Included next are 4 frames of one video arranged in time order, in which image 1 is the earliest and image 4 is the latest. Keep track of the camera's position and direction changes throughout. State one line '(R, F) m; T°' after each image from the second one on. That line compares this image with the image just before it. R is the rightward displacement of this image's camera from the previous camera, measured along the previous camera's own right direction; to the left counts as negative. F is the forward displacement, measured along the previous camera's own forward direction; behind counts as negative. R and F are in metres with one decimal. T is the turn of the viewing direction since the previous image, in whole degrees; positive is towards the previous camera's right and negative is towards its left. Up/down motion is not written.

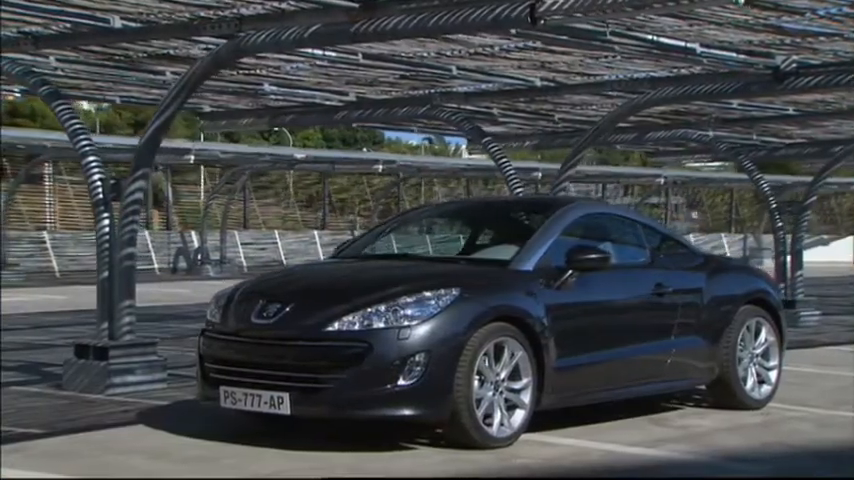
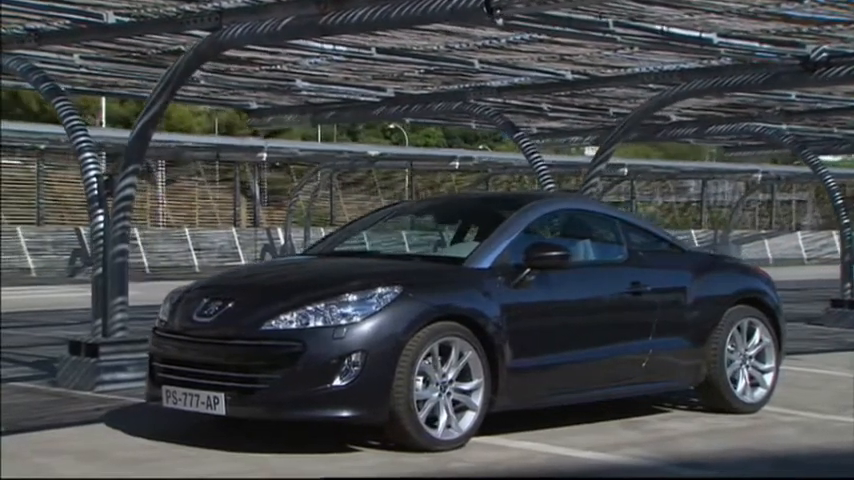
(+0.9, +0.3) m; -4°
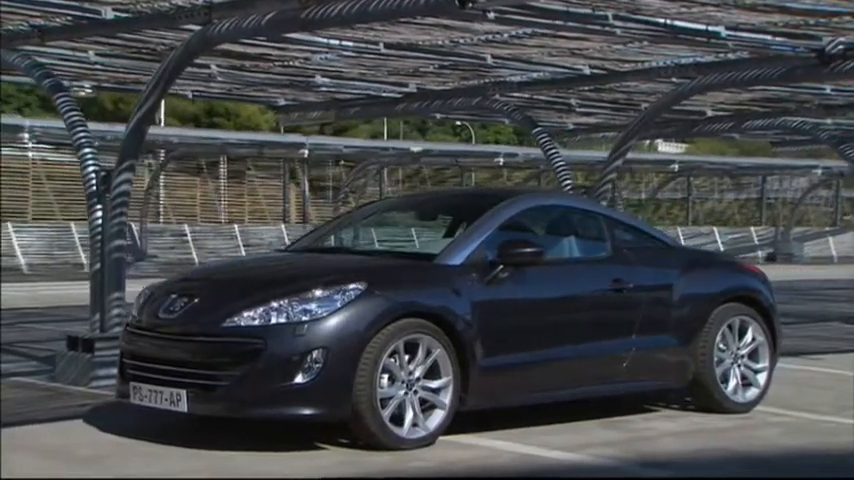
(+0.5, +0.1) m; -3°
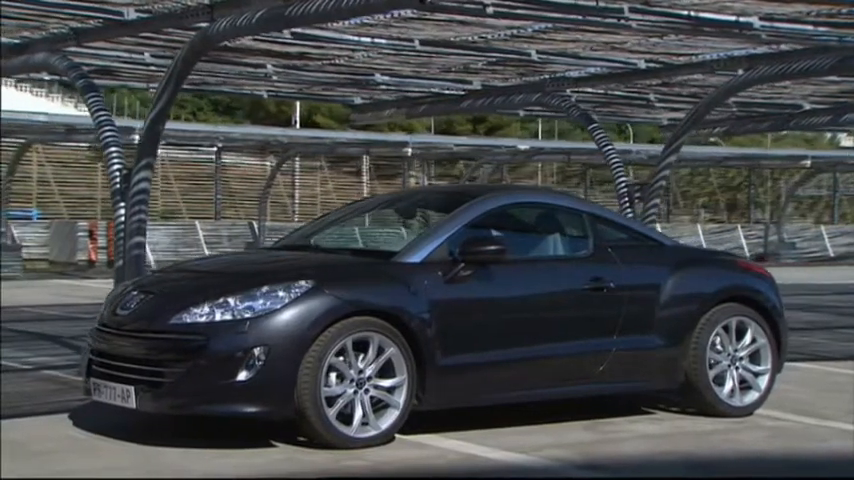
(+1.1, +0.1) m; -6°
